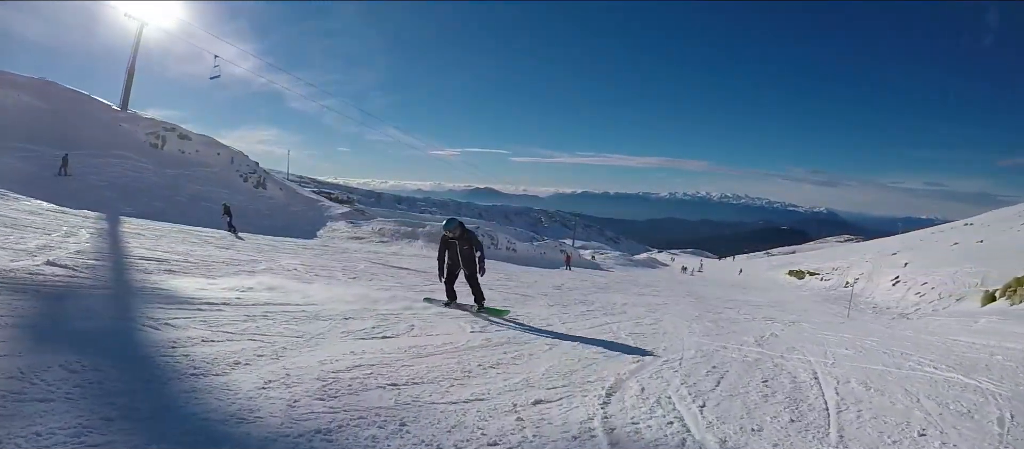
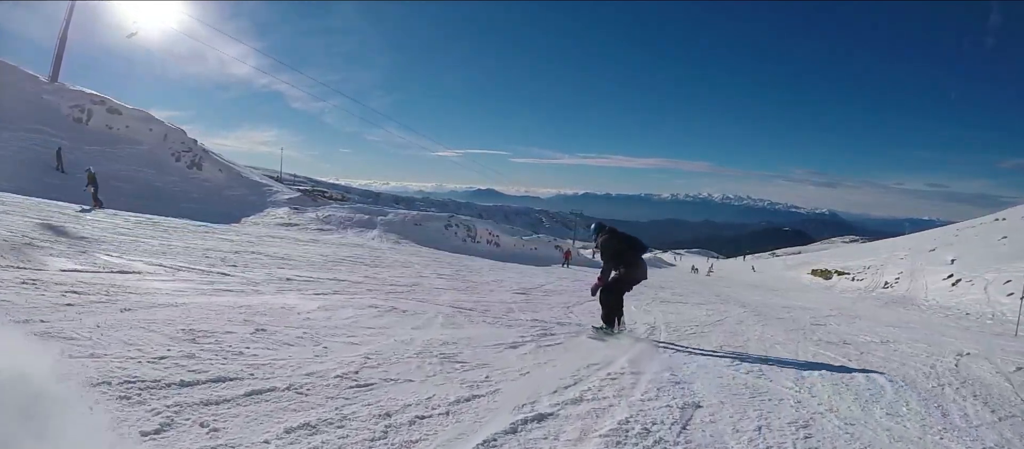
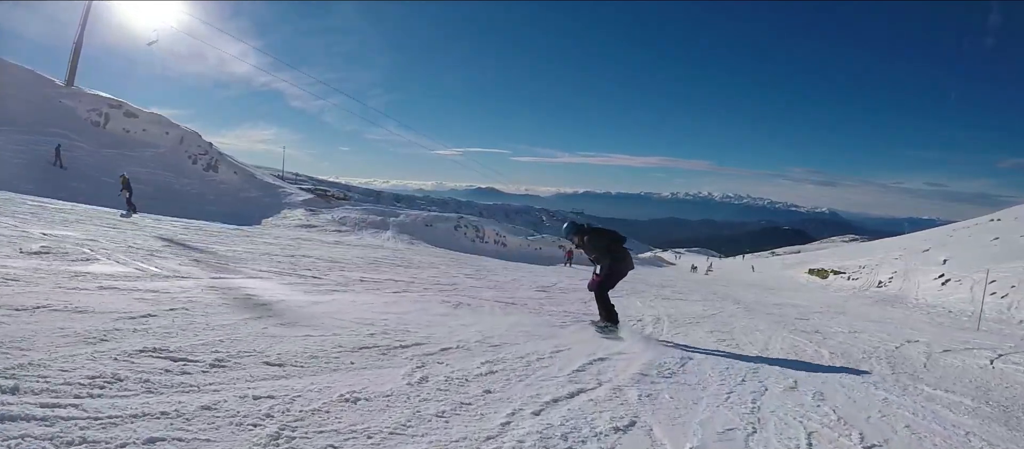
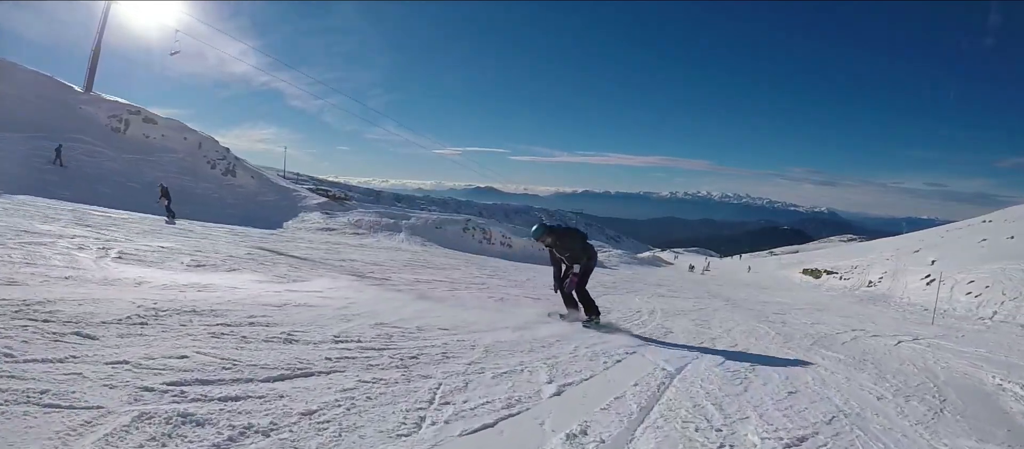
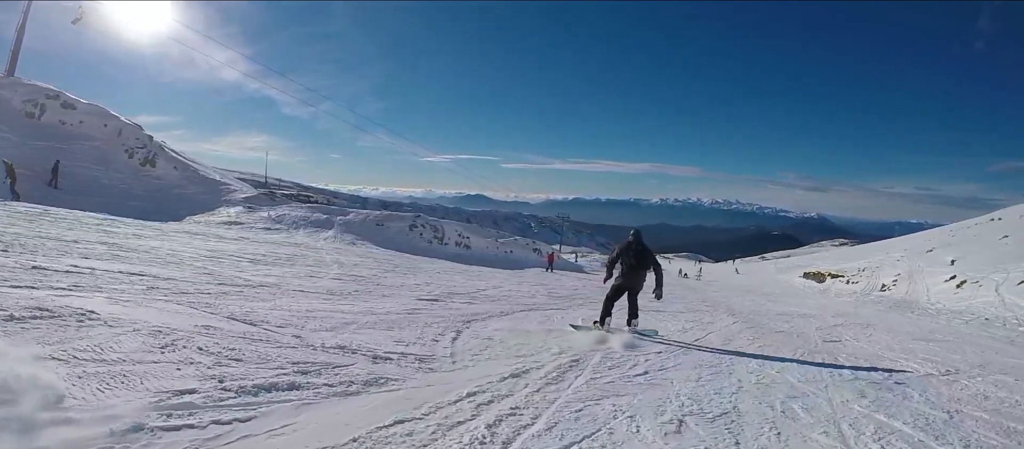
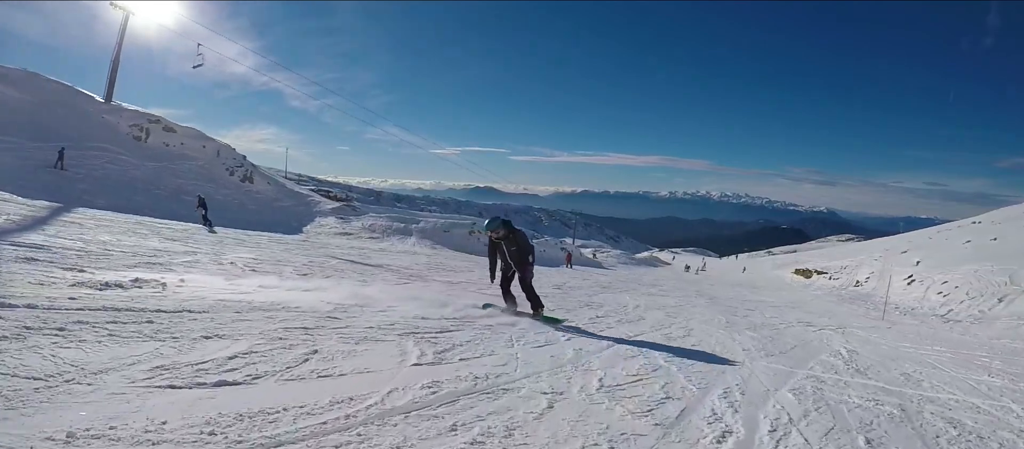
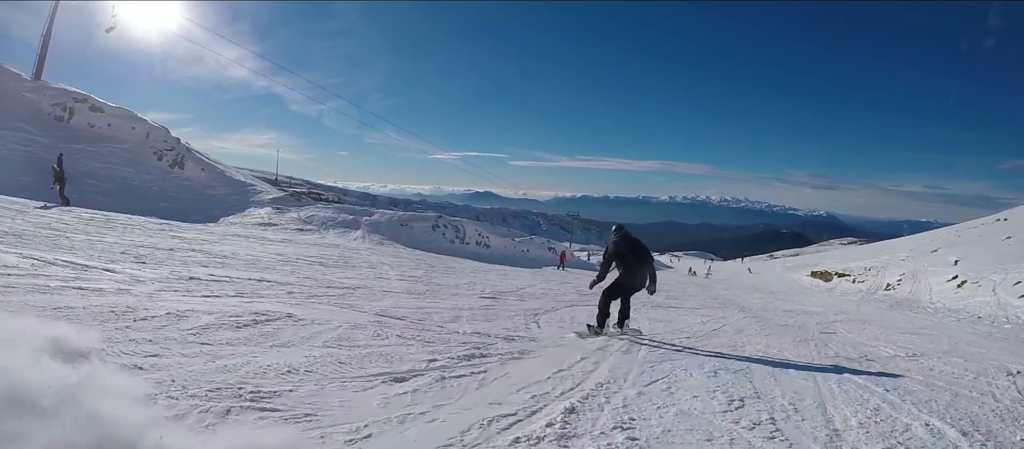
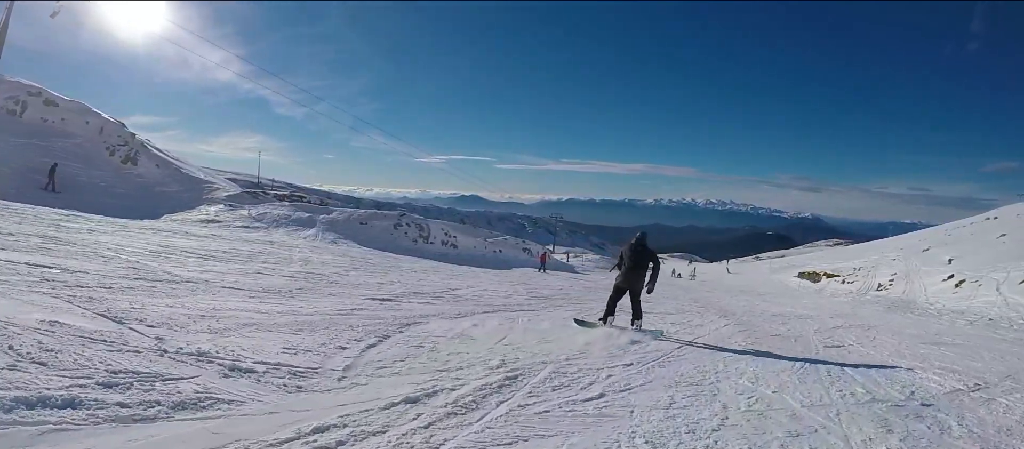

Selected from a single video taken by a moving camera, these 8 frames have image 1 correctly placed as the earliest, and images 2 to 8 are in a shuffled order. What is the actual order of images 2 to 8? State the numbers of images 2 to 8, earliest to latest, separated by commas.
6, 4, 3, 2, 7, 5, 8
